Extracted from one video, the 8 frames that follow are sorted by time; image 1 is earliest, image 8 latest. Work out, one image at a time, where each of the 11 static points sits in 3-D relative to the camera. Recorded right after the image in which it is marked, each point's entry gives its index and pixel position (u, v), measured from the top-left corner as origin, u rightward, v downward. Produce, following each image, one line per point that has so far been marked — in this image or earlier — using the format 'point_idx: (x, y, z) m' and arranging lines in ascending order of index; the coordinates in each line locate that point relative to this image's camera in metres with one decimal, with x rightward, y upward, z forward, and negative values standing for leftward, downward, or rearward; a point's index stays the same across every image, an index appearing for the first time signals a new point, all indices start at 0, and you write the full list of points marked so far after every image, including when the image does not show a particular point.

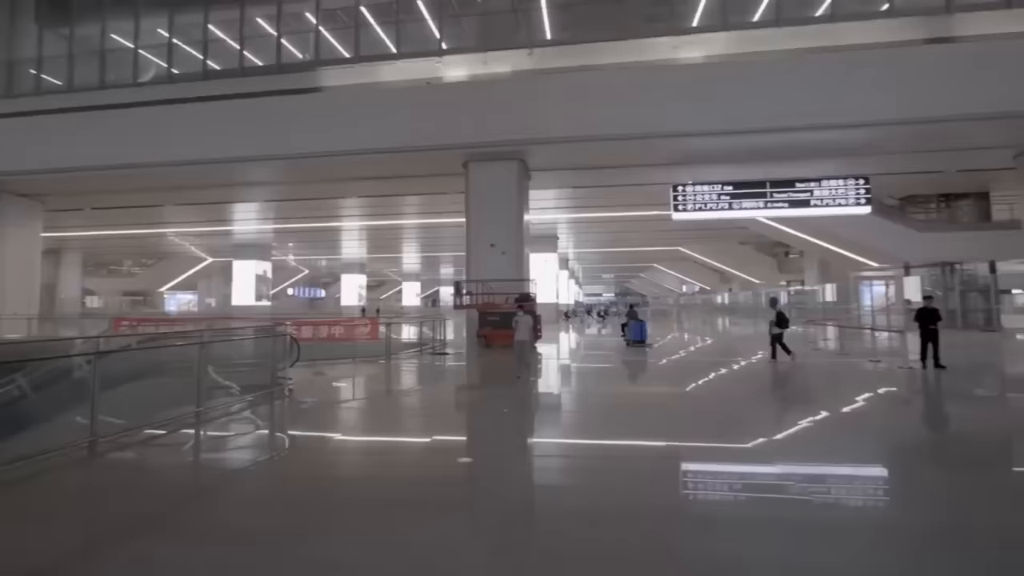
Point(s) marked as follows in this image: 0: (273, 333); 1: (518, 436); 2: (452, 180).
0: (-3.5, -0.7, +7.4) m
1: (+0.1, -1.7, +6.0) m
2: (-1.9, +3.5, +16.1) m
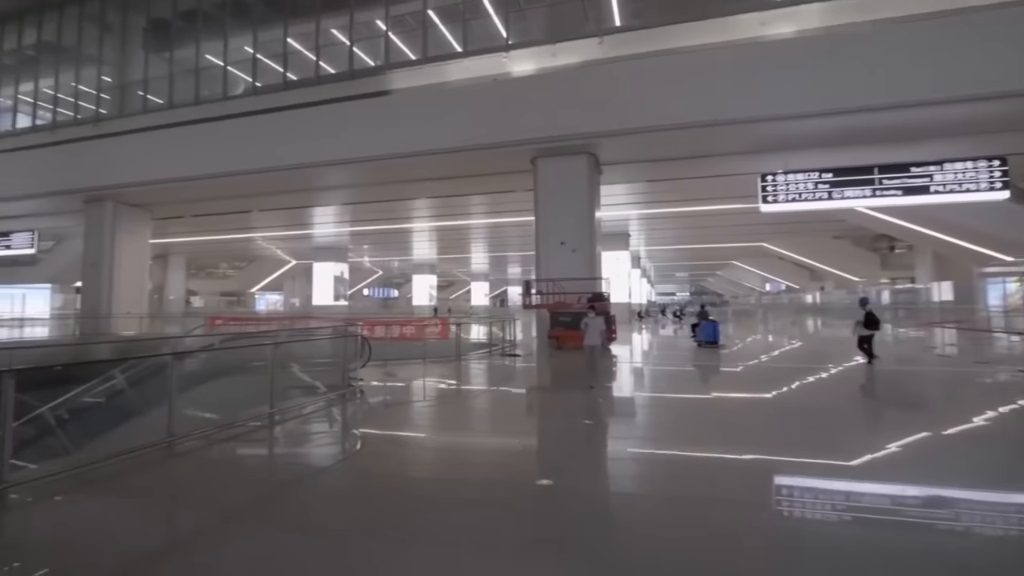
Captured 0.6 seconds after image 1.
0: (-2.5, -0.7, +7.5) m
1: (+0.9, -1.7, +5.7) m
2: (+0.3, +3.5, +15.9) m
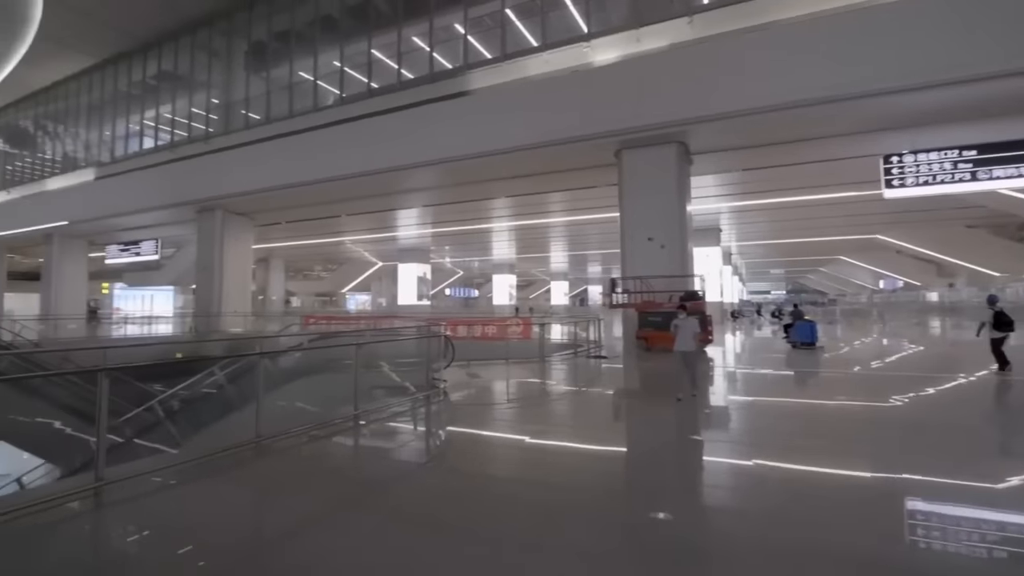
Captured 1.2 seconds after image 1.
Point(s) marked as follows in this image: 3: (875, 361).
0: (-1.2, -0.7, +7.5) m
1: (+1.8, -1.7, +5.2) m
2: (+2.7, +3.6, +15.4) m
3: (+9.0, -1.8, +12.5) m
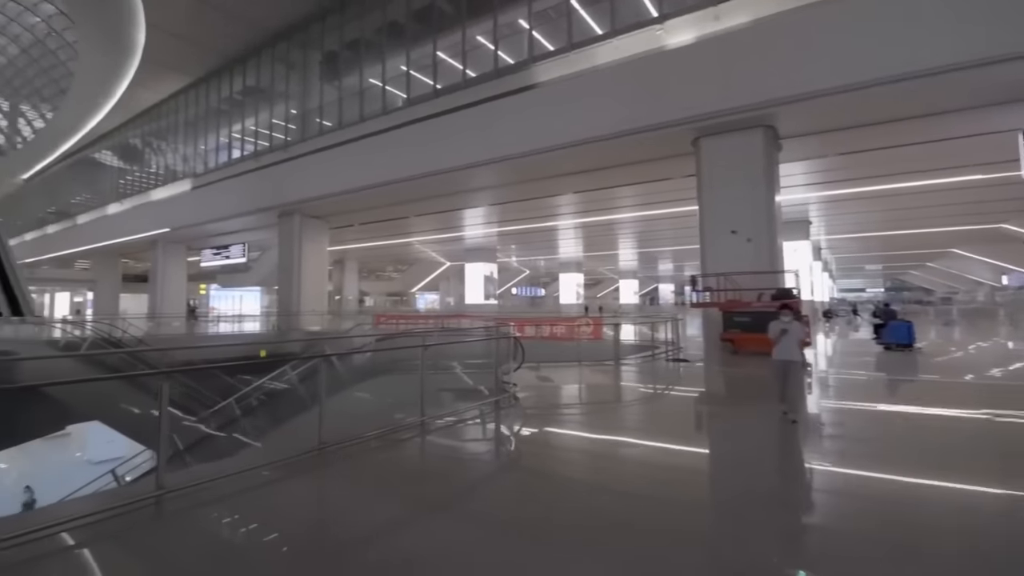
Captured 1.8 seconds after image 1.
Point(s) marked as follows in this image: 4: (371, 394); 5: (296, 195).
0: (-0.2, -0.7, +7.2) m
1: (+2.5, -1.6, +4.6) m
2: (+4.7, +3.6, +14.6) m
3: (+10.6, -1.7, +10.9) m
4: (-1.7, -1.4, +6.0) m
5: (-8.4, +3.7, +19.5) m
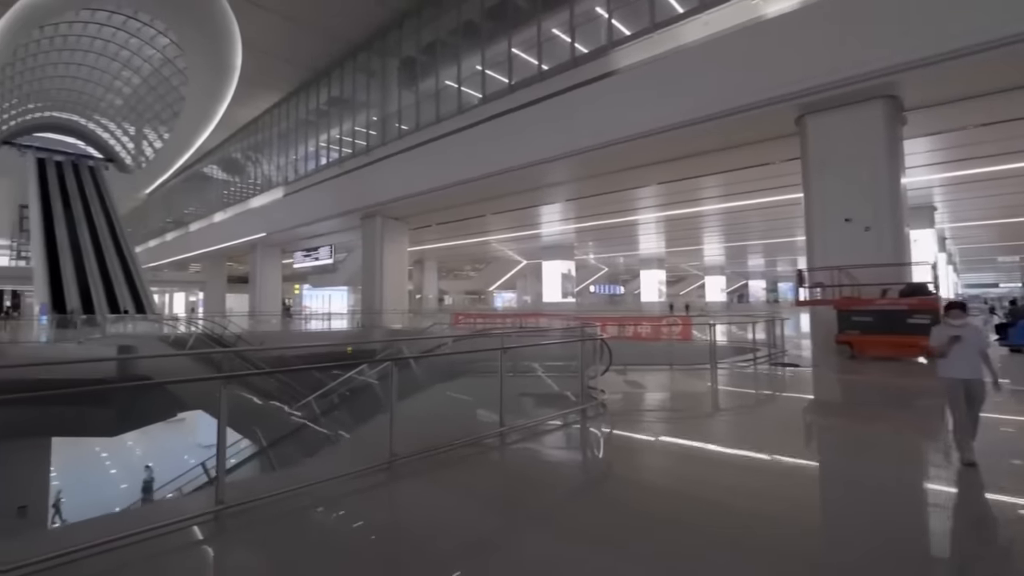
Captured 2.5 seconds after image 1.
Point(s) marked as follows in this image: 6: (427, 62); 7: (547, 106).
0: (+0.9, -0.6, +6.8) m
1: (+3.2, -1.6, +3.8) m
2: (+6.8, +3.7, +13.4) m
3: (+12.1, -1.6, +8.8) m
4: (-0.8, -1.3, +5.9) m
5: (-5.4, +3.7, +20.2) m
6: (-3.2, +8.5, +18.9) m
7: (+0.9, +5.2, +14.3) m
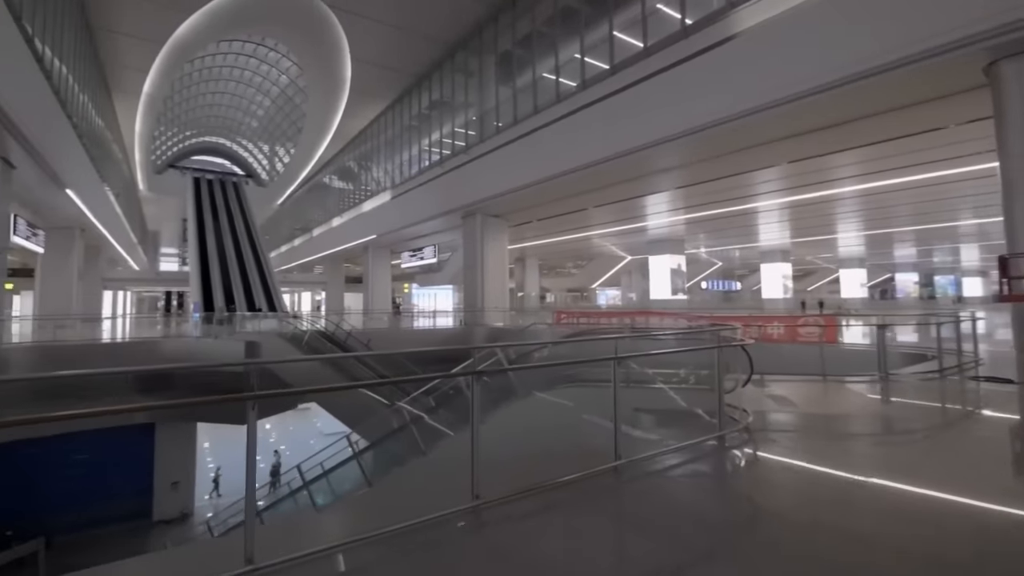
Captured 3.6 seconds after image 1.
0: (+2.2, -0.6, +5.9) m
1: (+3.9, -1.5, +2.5) m
2: (+9.3, +3.9, +11.1) m
3: (+13.6, -1.4, +5.6) m
4: (+0.4, -1.3, +5.3) m
5: (-1.4, +3.8, +20.2) m
6: (+0.5, +8.6, +18.5) m
7: (+3.6, +5.3, +13.2) m
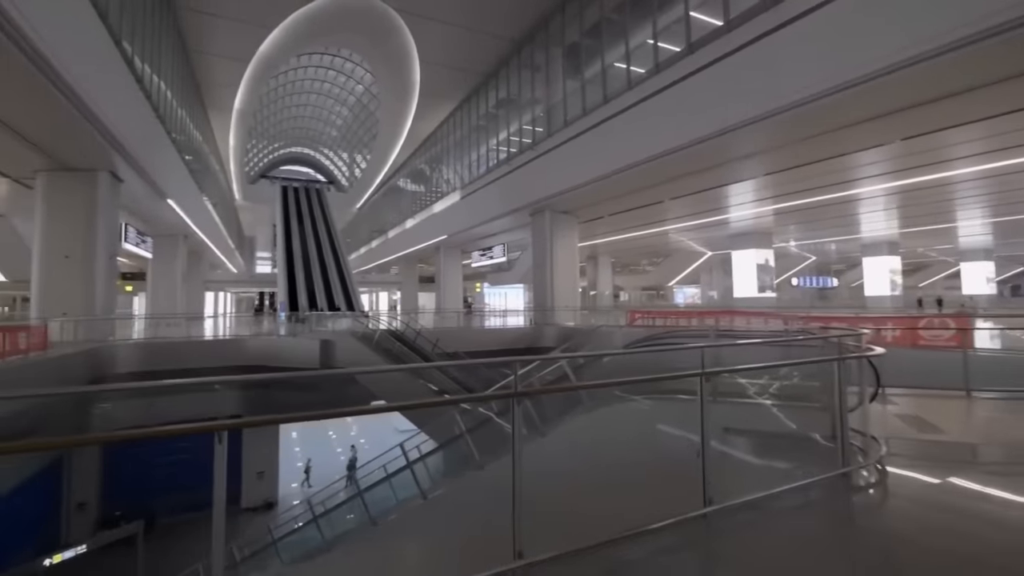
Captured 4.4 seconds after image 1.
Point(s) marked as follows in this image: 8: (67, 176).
0: (+2.9, -0.5, +5.1) m
1: (+4.1, -1.5, +1.4) m
2: (+10.6, +4.0, +9.2) m
3: (+14.2, -1.3, +3.2) m
4: (+1.0, -1.3, +4.7) m
5: (+1.4, +3.8, +19.8) m
6: (+2.9, +8.7, +17.8) m
7: (+5.3, +5.4, +12.1) m
8: (-11.7, +2.9, +13.1) m
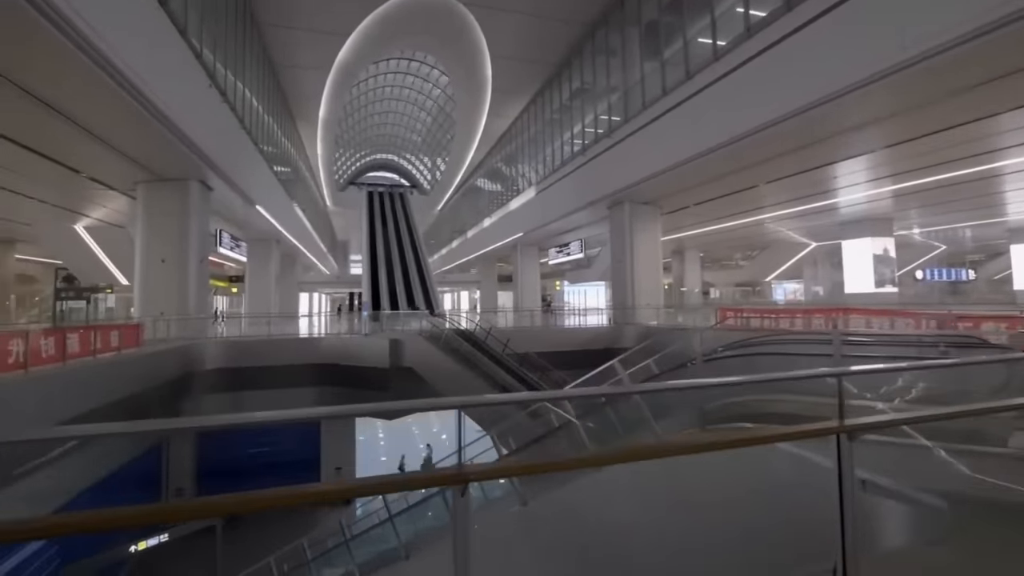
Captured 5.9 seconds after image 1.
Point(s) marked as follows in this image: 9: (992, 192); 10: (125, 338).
0: (+3.4, -0.4, +3.8) m
1: (+3.9, -1.4, 0.0) m
2: (+11.6, +4.1, +6.6) m
3: (+14.2, -1.1, +0.1) m
4: (+1.4, -1.2, +3.8) m
5: (+4.2, +3.9, +18.6) m
6: (+5.4, +8.8, +16.3) m
7: (+6.8, +5.5, +10.4) m
8: (-9.8, +2.9, +14.1) m
9: (+19.0, +3.7, +20.0) m
10: (-7.9, -1.0, +10.3) m
